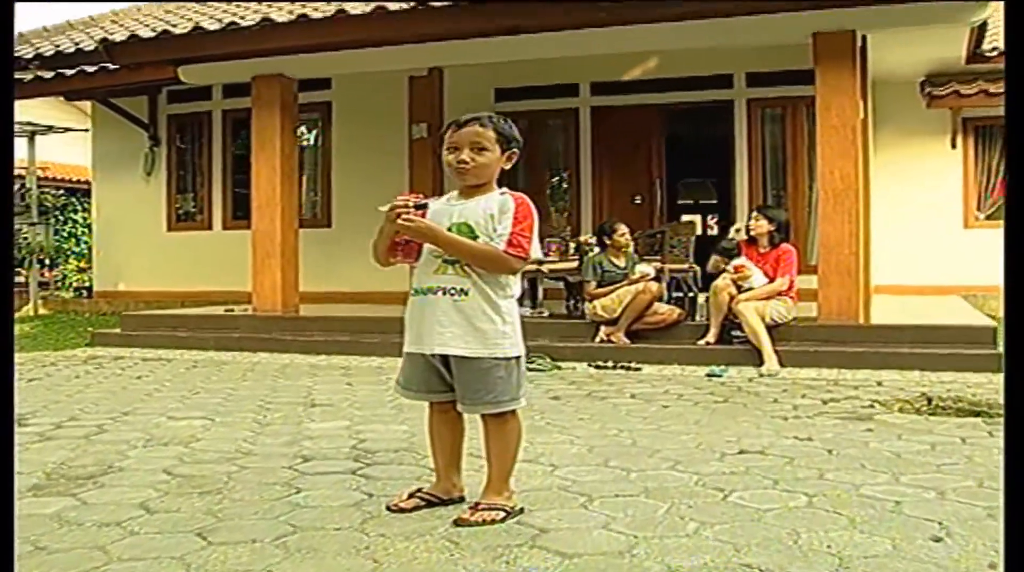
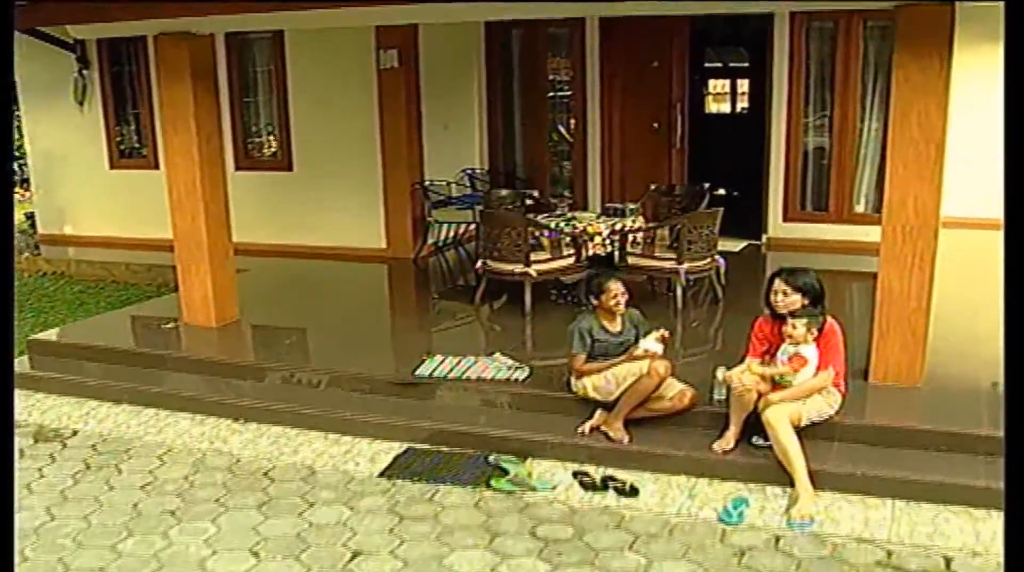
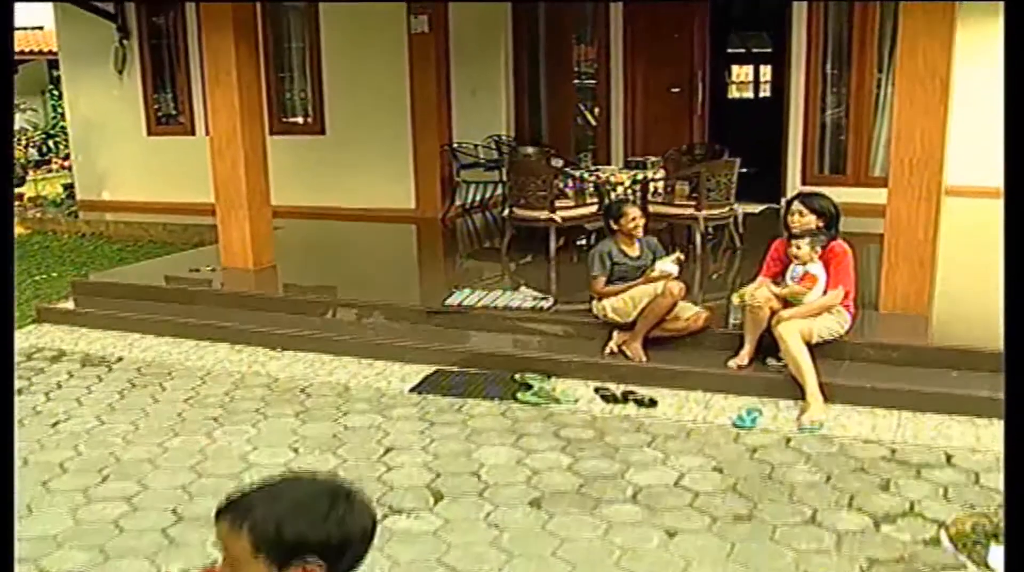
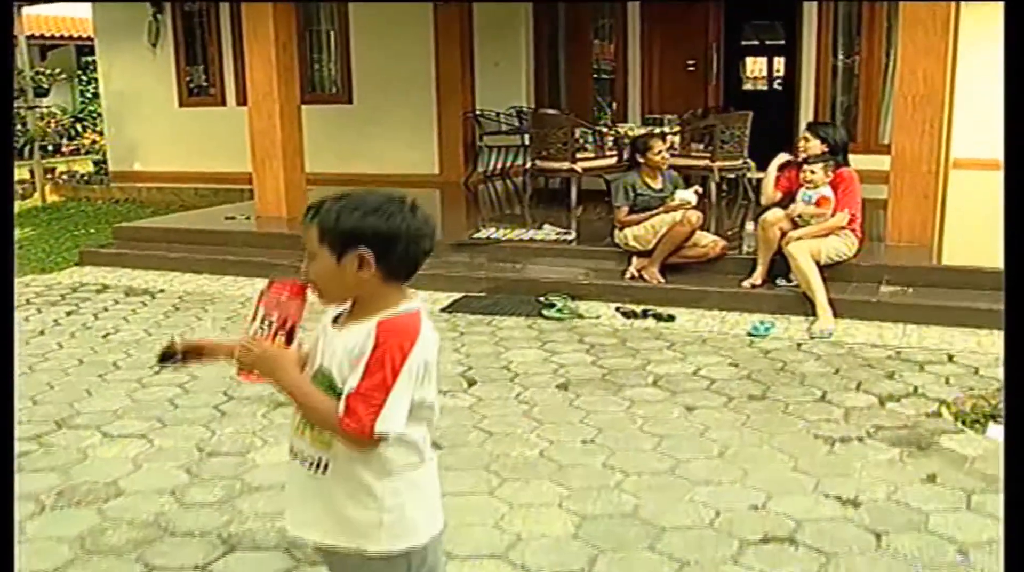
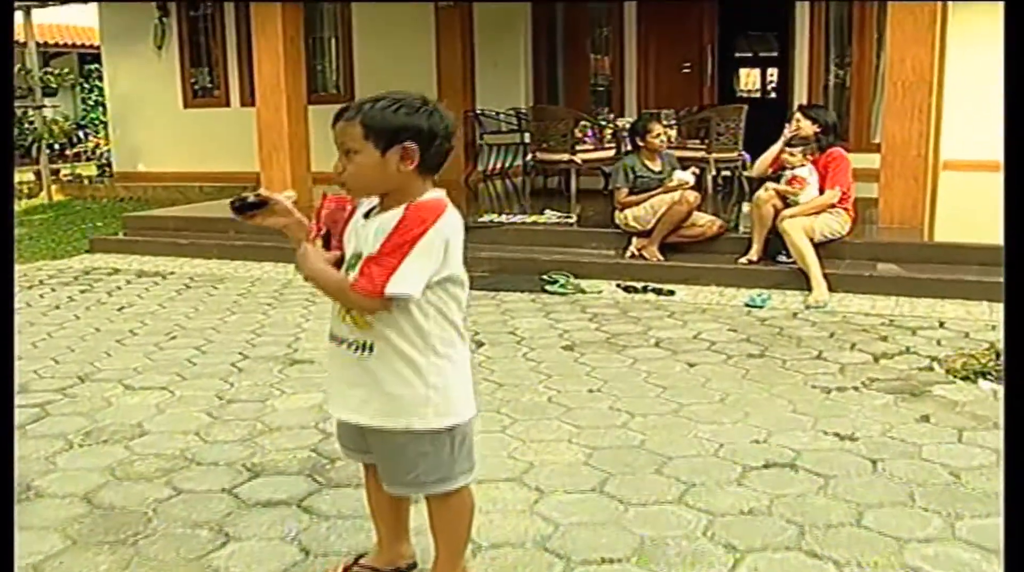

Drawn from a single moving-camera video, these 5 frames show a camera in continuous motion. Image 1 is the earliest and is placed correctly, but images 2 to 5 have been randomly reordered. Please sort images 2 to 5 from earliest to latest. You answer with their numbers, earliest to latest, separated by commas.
5, 4, 3, 2
